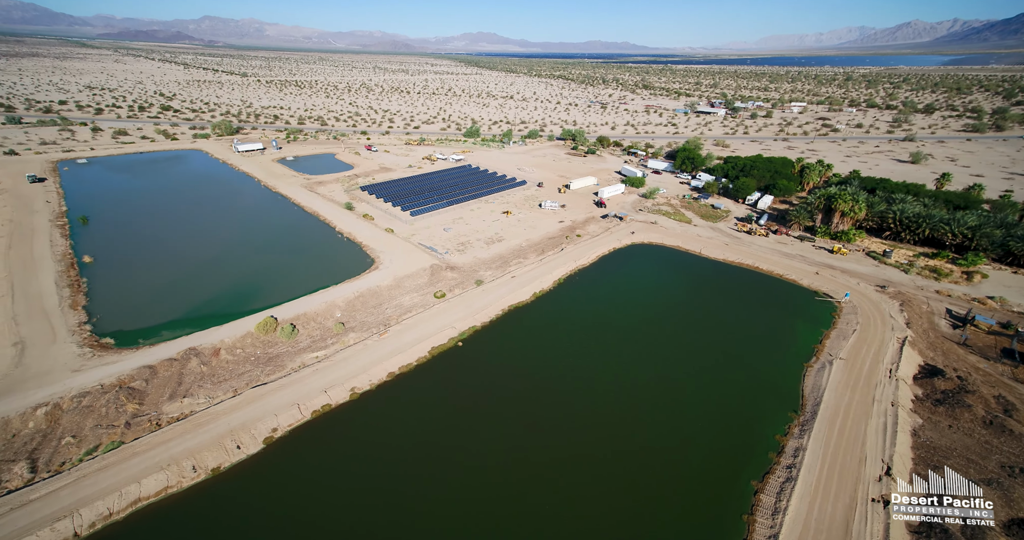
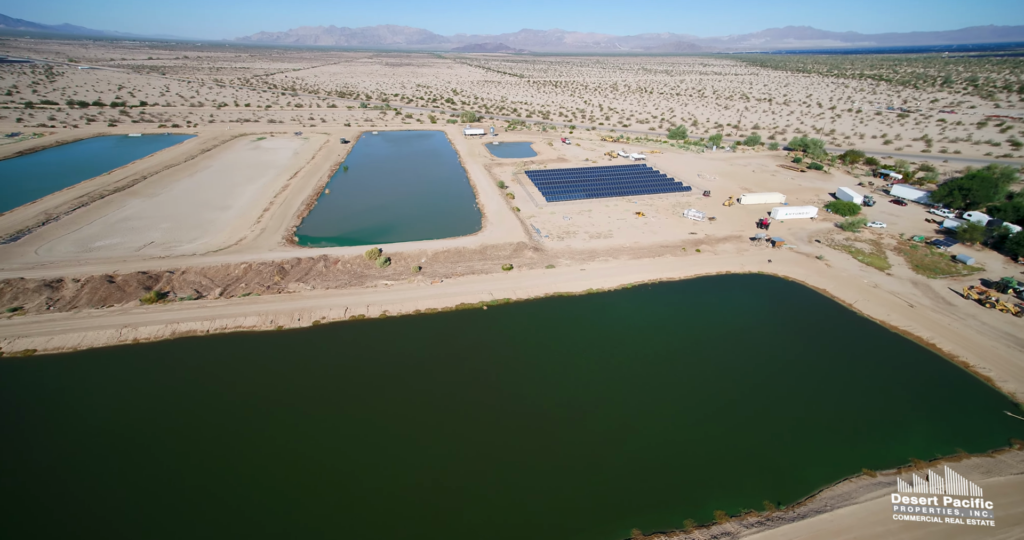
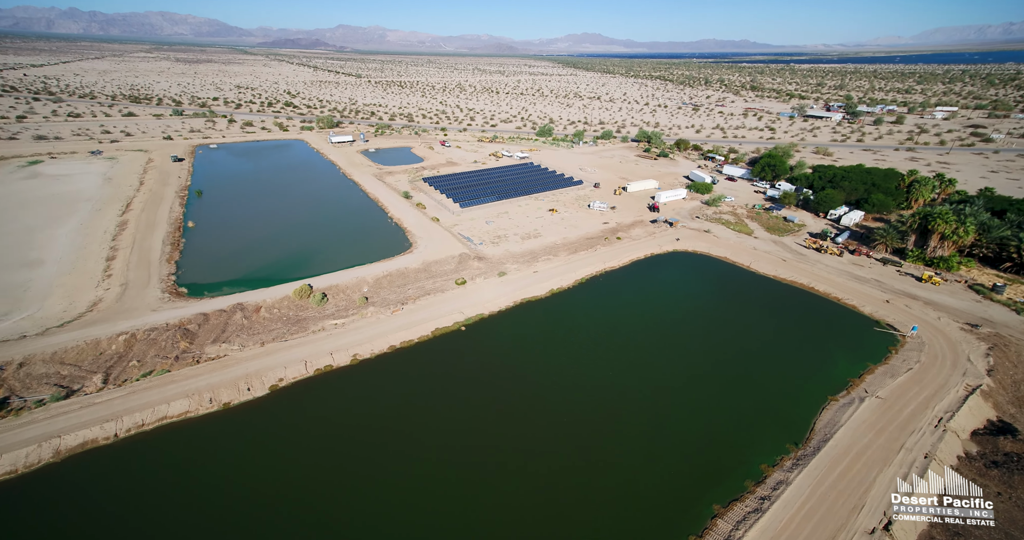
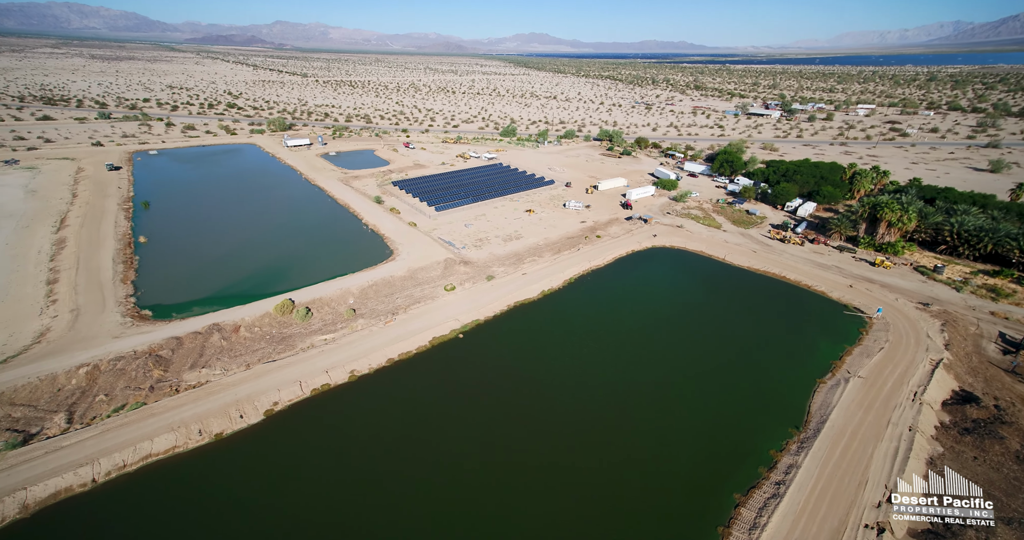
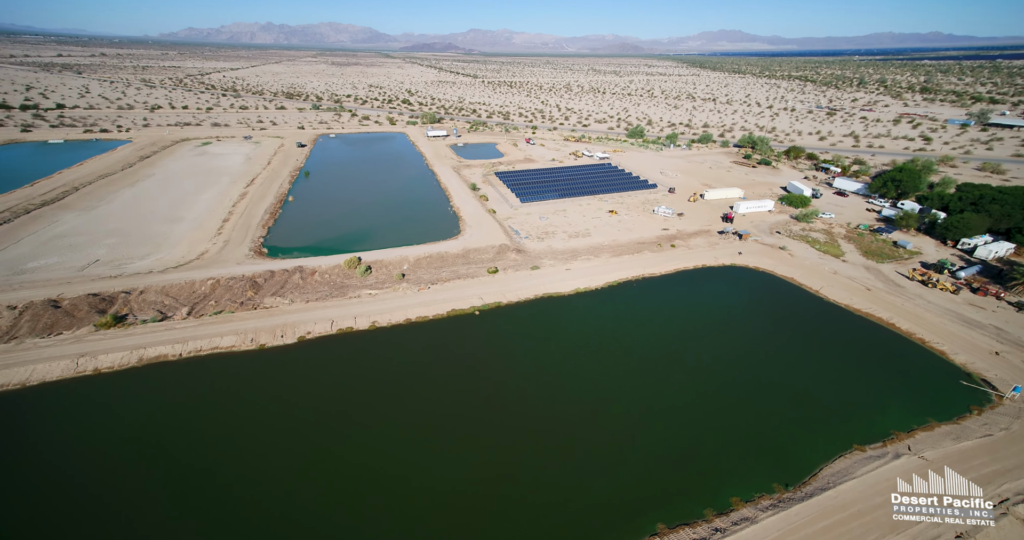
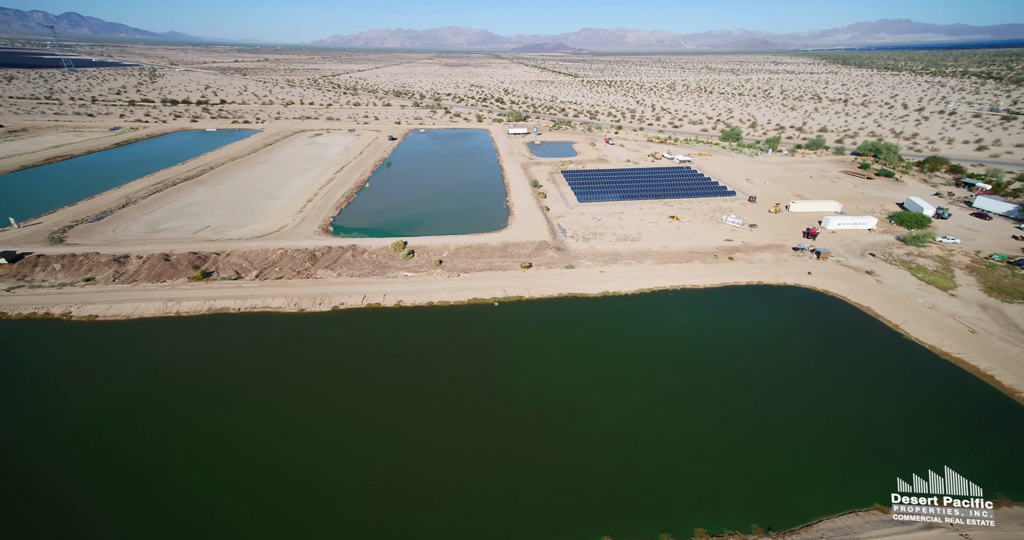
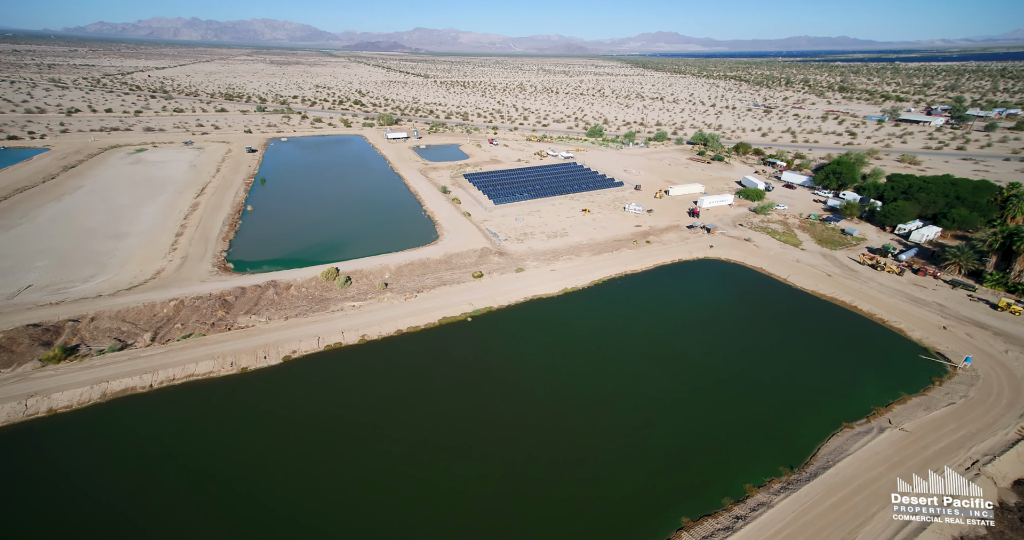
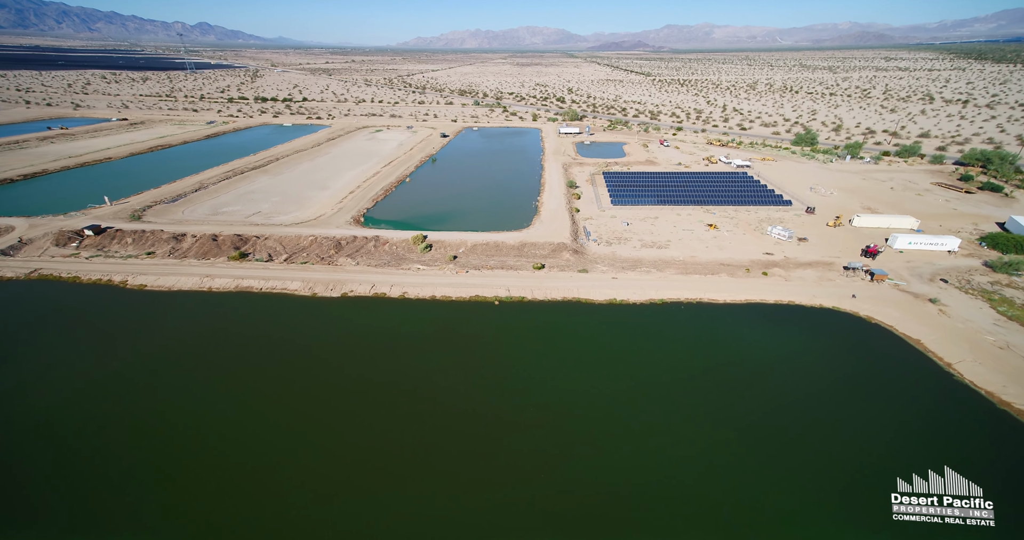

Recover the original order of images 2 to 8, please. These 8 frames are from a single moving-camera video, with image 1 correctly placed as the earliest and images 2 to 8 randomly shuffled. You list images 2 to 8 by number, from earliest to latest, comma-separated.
4, 3, 7, 5, 2, 6, 8
